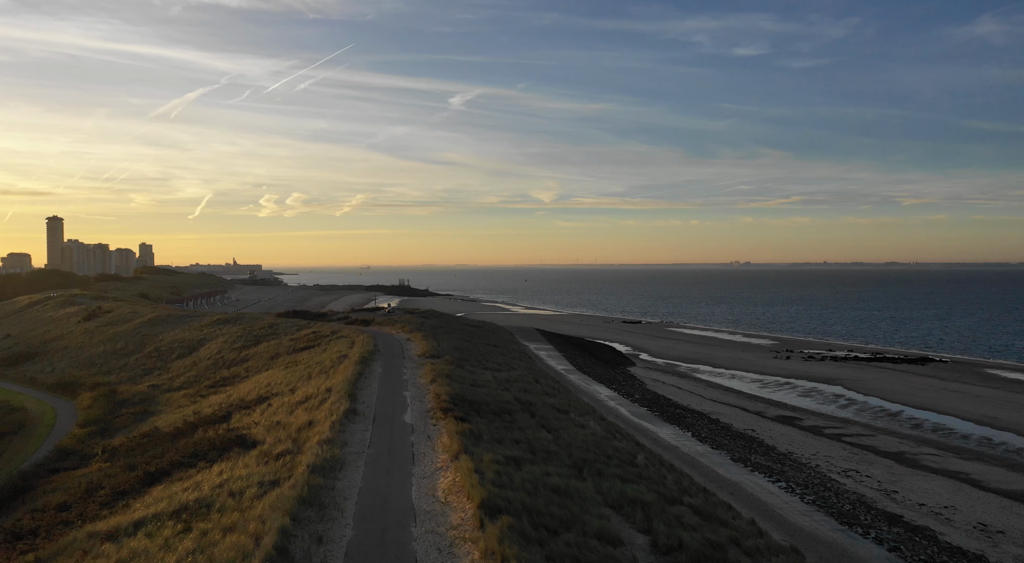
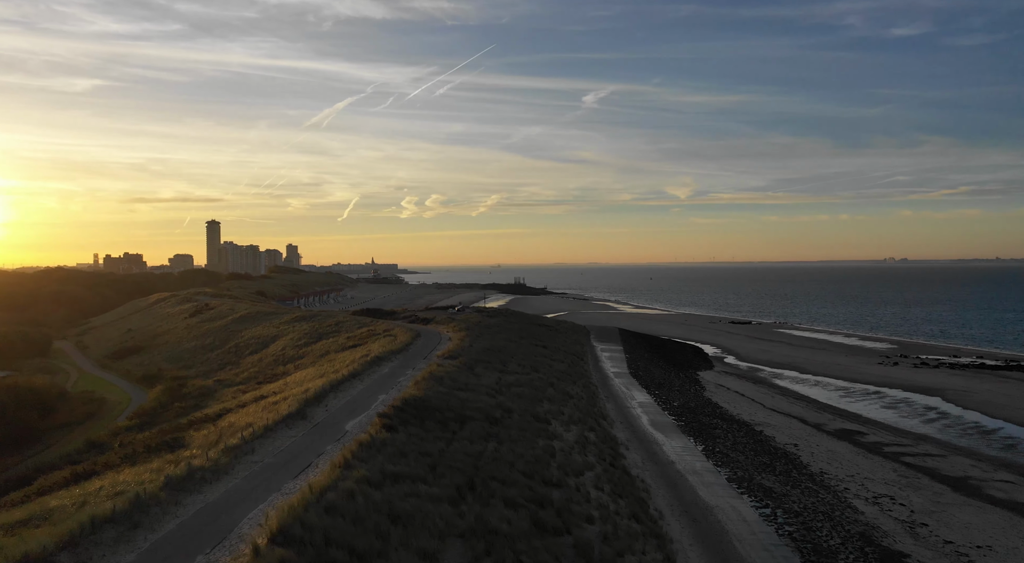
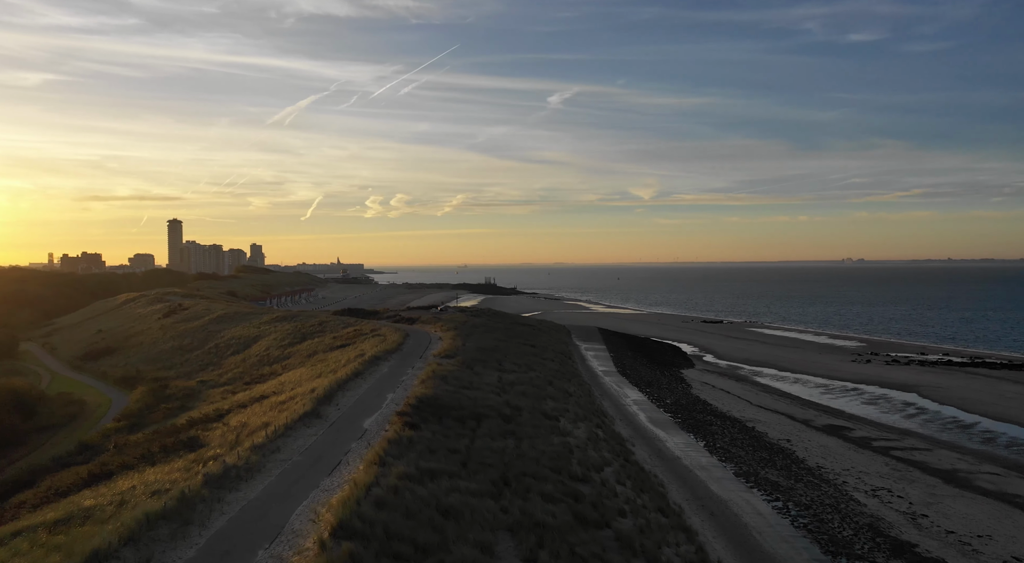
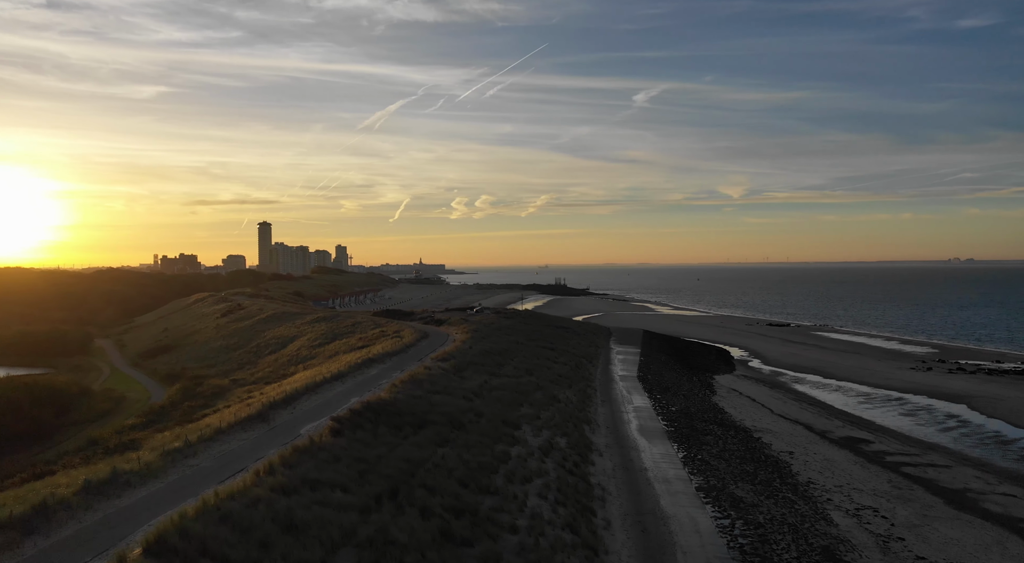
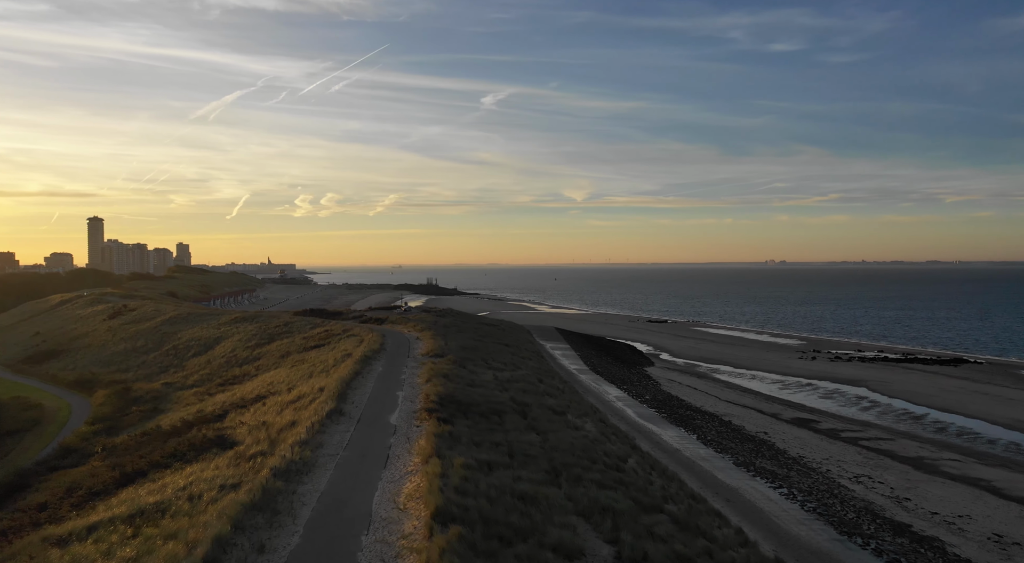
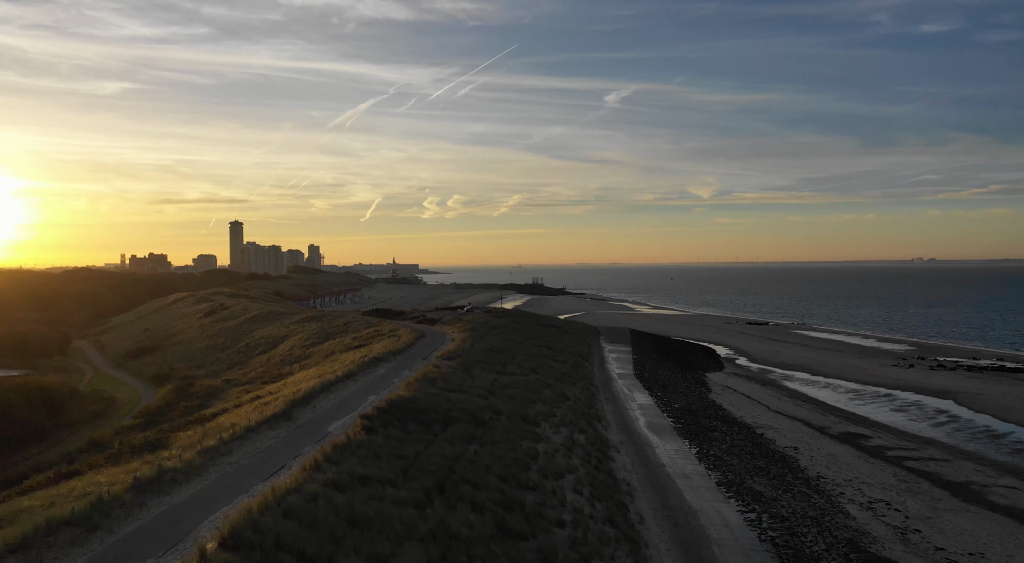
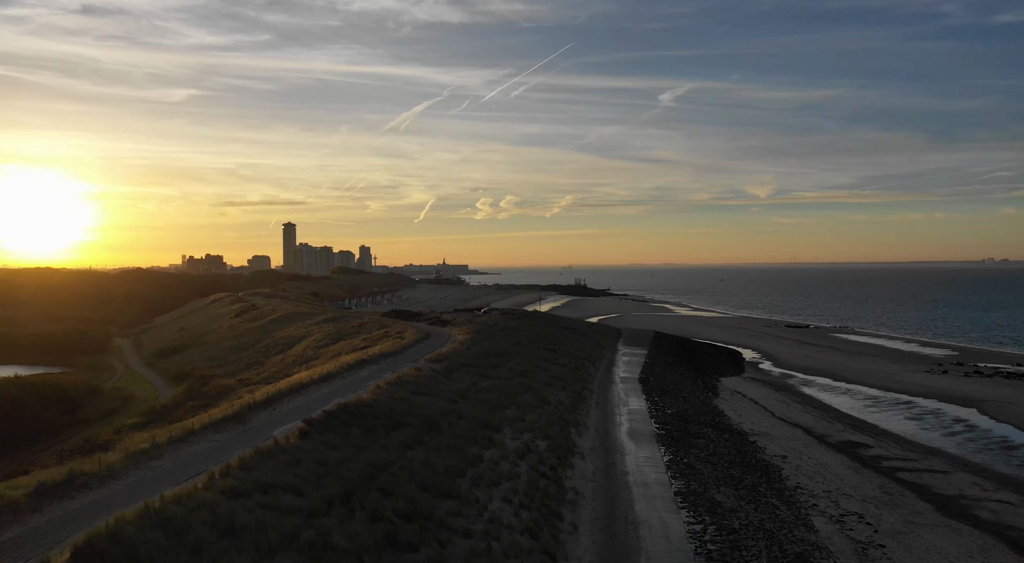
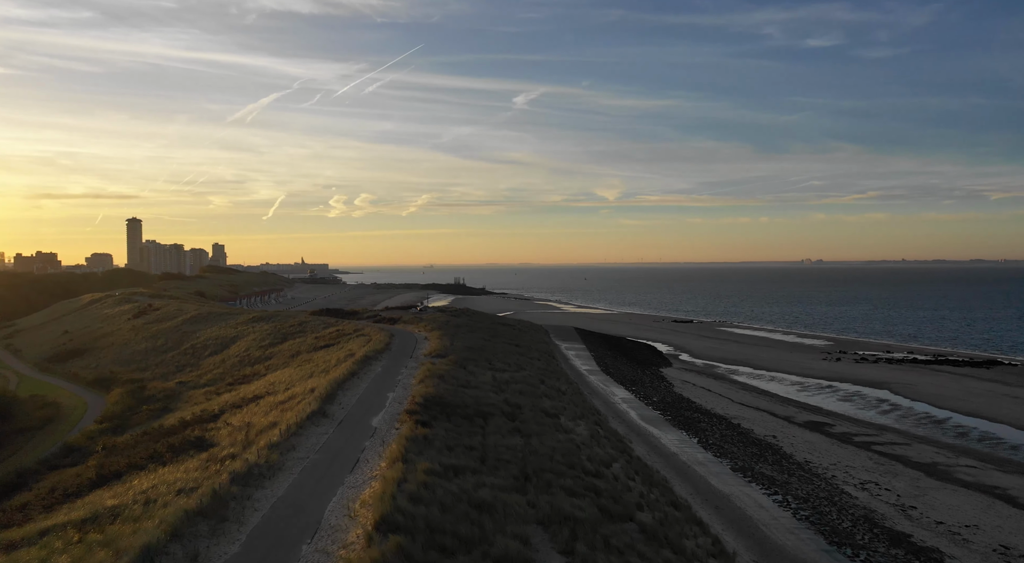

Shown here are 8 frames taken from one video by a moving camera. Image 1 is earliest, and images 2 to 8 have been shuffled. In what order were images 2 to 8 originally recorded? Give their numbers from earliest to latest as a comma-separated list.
5, 8, 3, 2, 6, 4, 7
